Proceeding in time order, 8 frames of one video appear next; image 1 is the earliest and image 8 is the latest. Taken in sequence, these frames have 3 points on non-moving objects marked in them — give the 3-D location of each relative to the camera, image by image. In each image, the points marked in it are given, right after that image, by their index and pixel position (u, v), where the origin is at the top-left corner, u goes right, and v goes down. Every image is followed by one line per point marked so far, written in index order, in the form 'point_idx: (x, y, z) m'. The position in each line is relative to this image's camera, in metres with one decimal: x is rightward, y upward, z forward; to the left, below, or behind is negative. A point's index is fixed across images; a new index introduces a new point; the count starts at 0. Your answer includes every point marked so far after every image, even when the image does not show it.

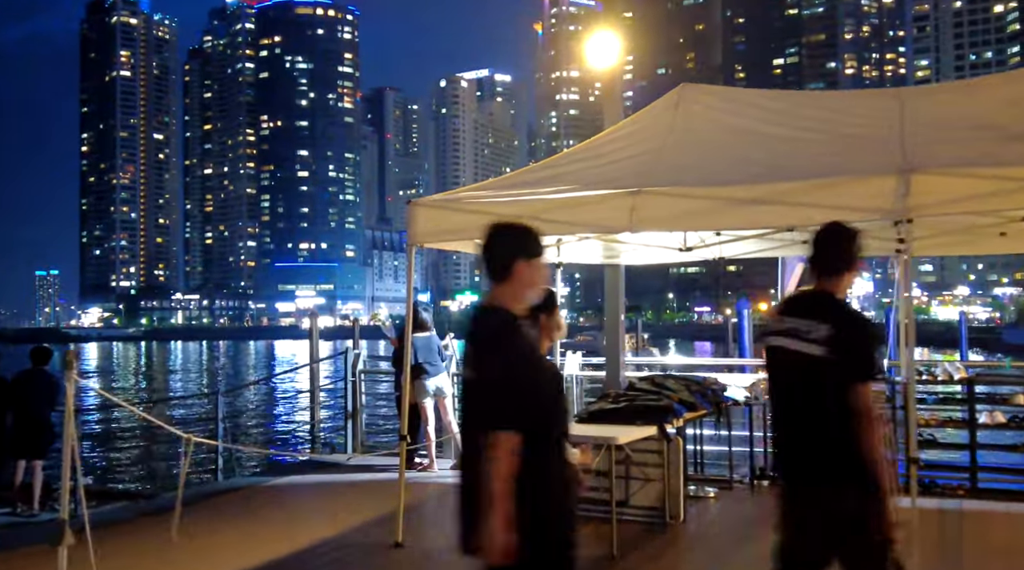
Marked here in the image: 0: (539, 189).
0: (+0.2, +0.7, +7.3) m
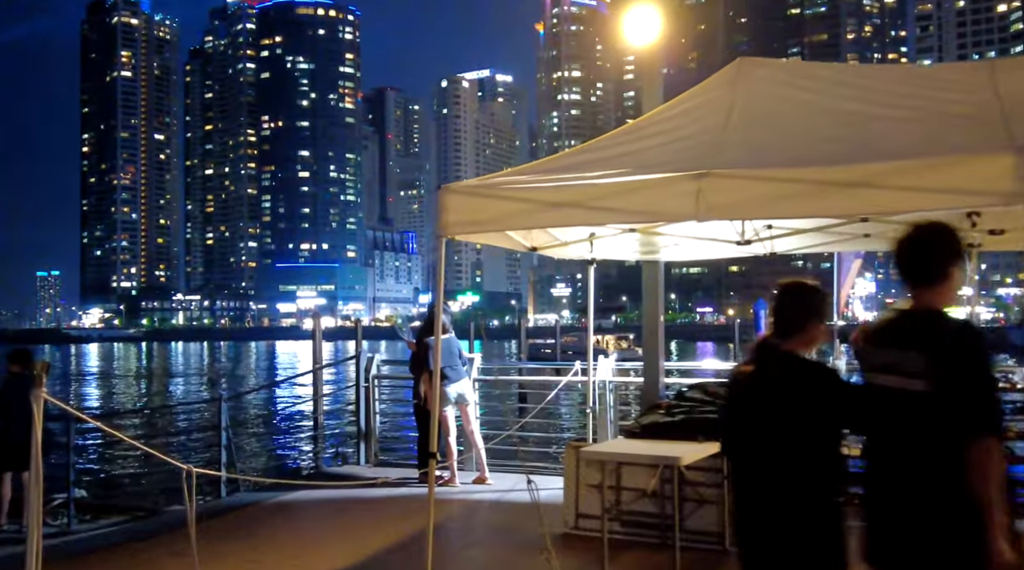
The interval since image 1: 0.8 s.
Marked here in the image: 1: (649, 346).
0: (+0.5, +0.8, +6.4) m
1: (+1.3, -0.5, +9.1) m
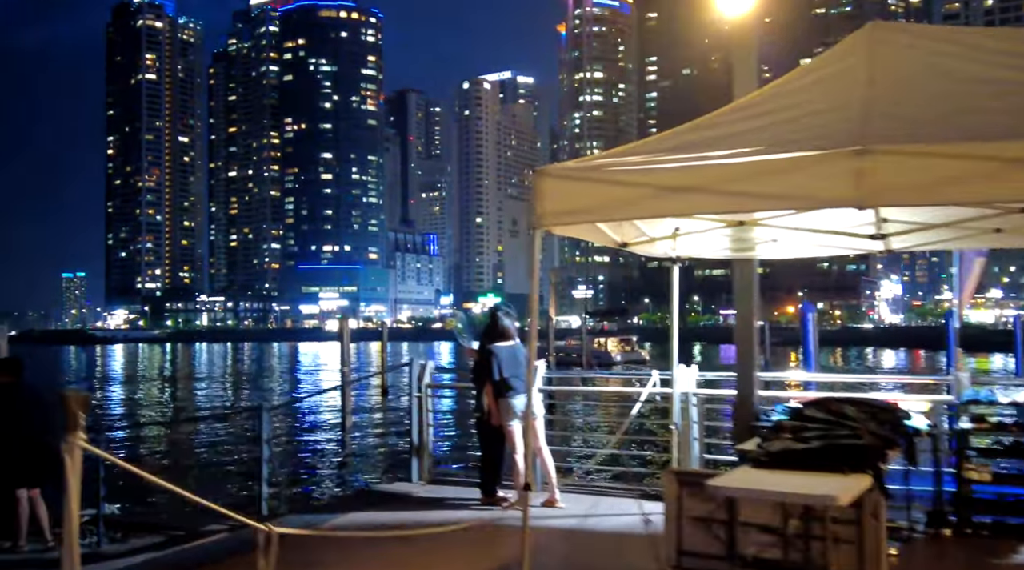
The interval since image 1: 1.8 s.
0: (+1.1, +0.8, +5.5) m
1: (+1.9, -0.6, +8.1) m
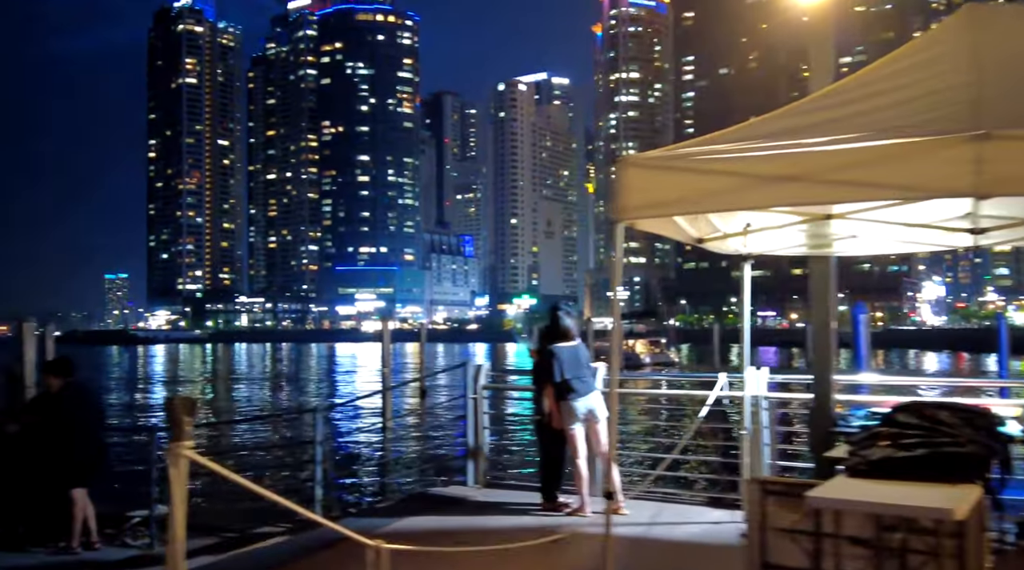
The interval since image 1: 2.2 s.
0: (+1.5, +0.8, +5.2) m
1: (+2.5, -0.5, +7.8) m
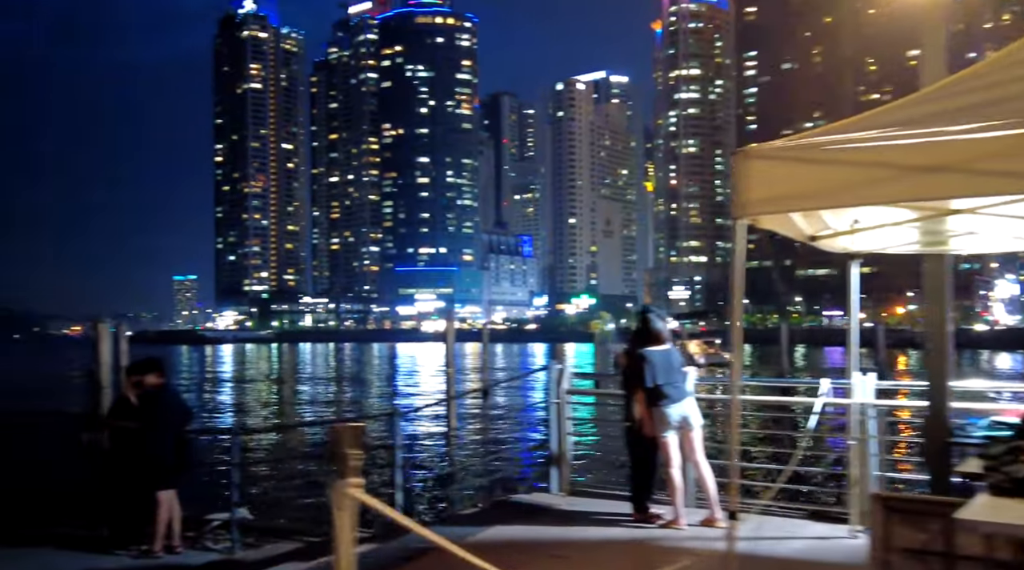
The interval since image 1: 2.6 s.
0: (+2.1, +0.8, +4.7) m
1: (+3.2, -0.5, +7.3) m
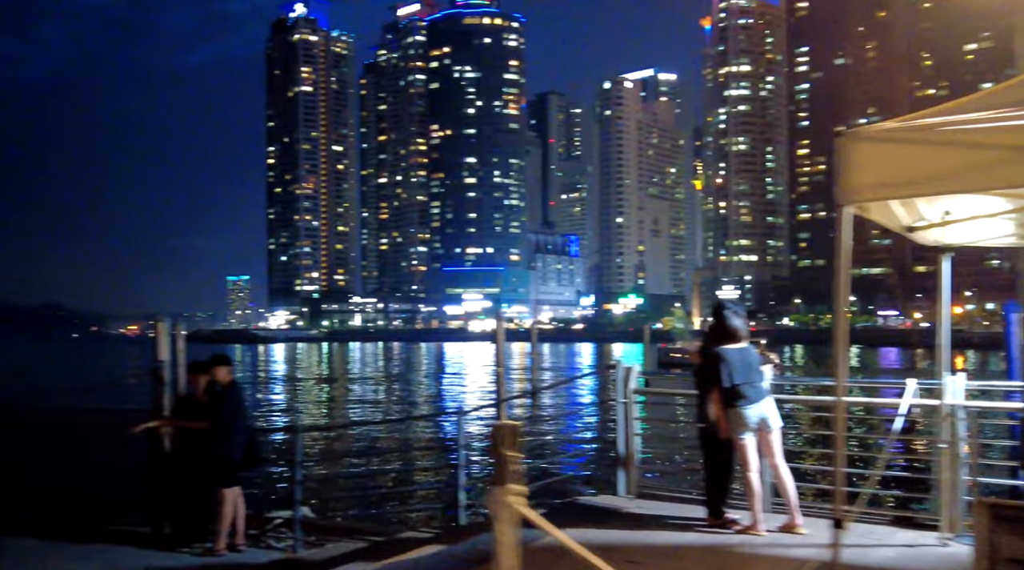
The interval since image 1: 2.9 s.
0: (+2.5, +0.8, +4.4) m
1: (+3.7, -0.5, +6.9) m
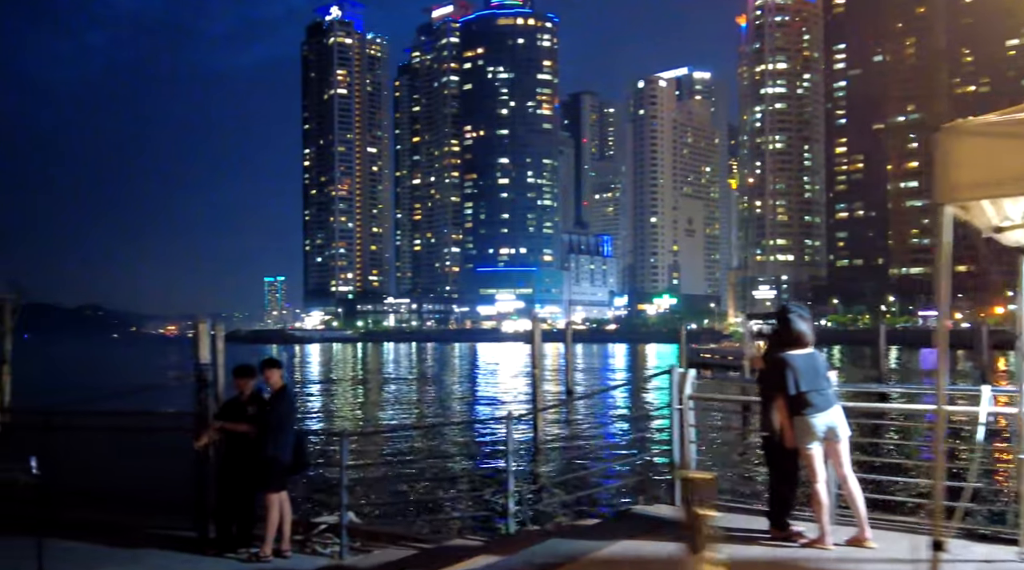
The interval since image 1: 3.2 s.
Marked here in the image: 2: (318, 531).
0: (+2.8, +0.8, +4.0) m
1: (+4.1, -0.5, +6.5) m
2: (-2.3, -2.9, +11.4) m
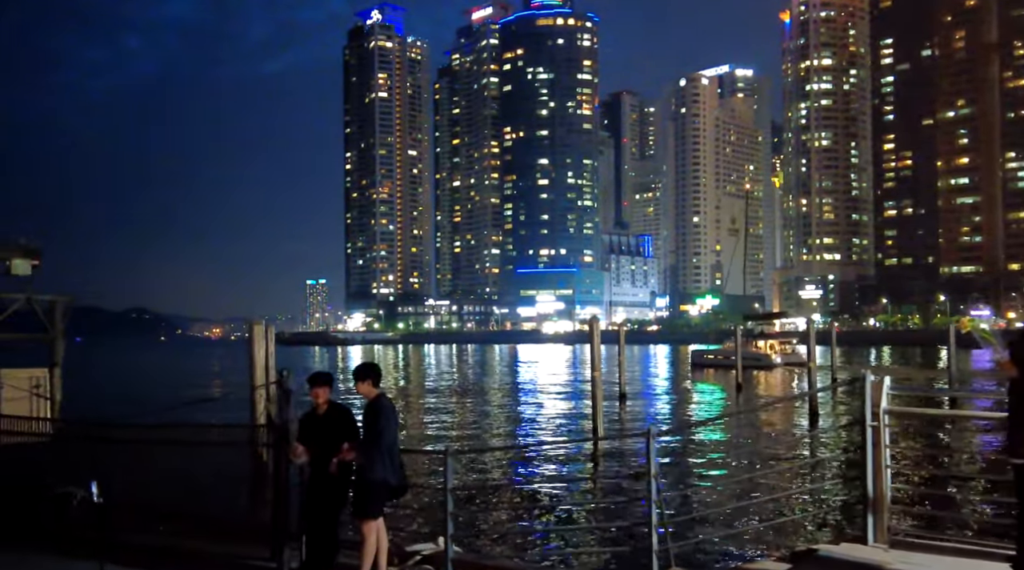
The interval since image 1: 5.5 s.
0: (+3.8, +0.9, +2.2) m
1: (+5.2, -0.4, +4.6) m
2: (-1.0, -2.8, +9.8) m
